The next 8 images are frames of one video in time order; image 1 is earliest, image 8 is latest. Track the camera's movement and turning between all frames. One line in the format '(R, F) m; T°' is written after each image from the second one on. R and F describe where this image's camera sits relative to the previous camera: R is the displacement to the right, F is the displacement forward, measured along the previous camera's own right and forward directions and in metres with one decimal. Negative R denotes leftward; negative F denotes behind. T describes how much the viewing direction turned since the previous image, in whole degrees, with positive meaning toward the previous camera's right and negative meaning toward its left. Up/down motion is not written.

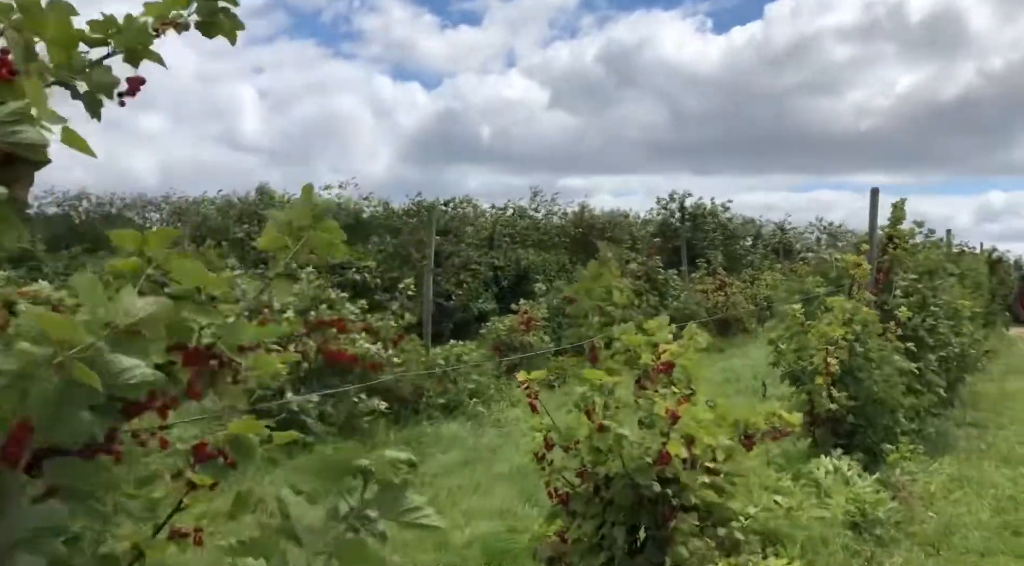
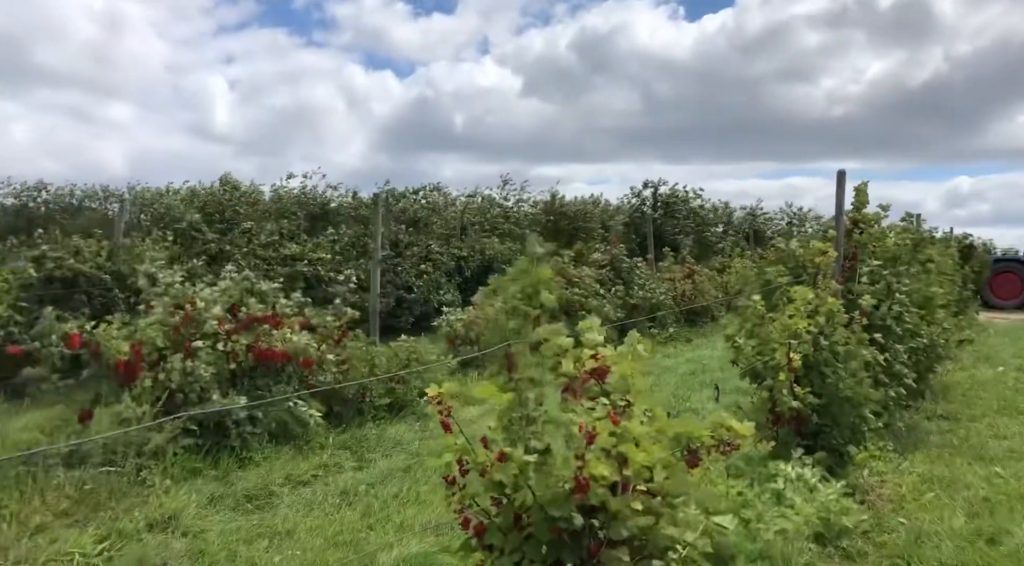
(+0.2, +0.4) m; +2°
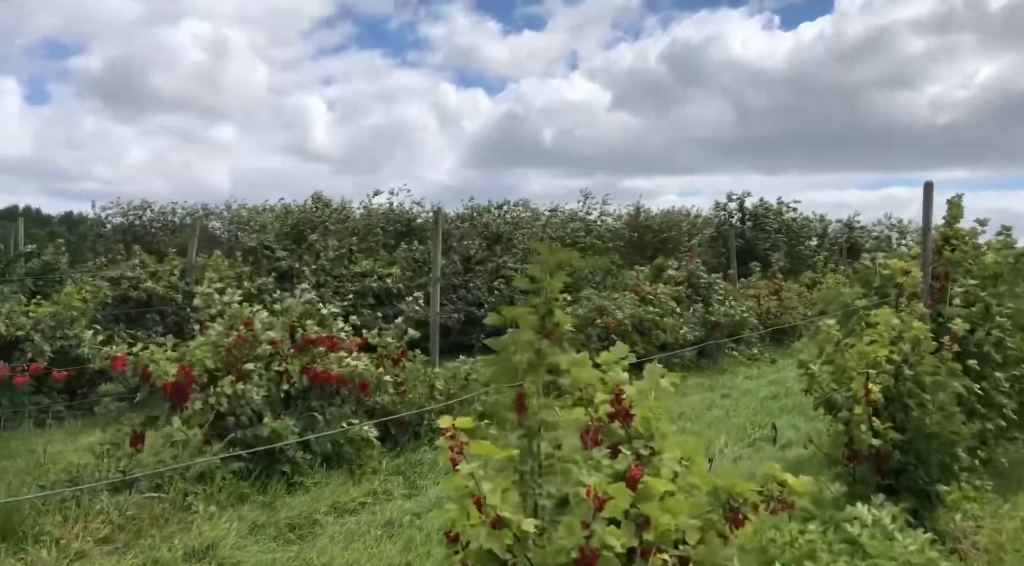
(+0.2, +0.3) m; -6°
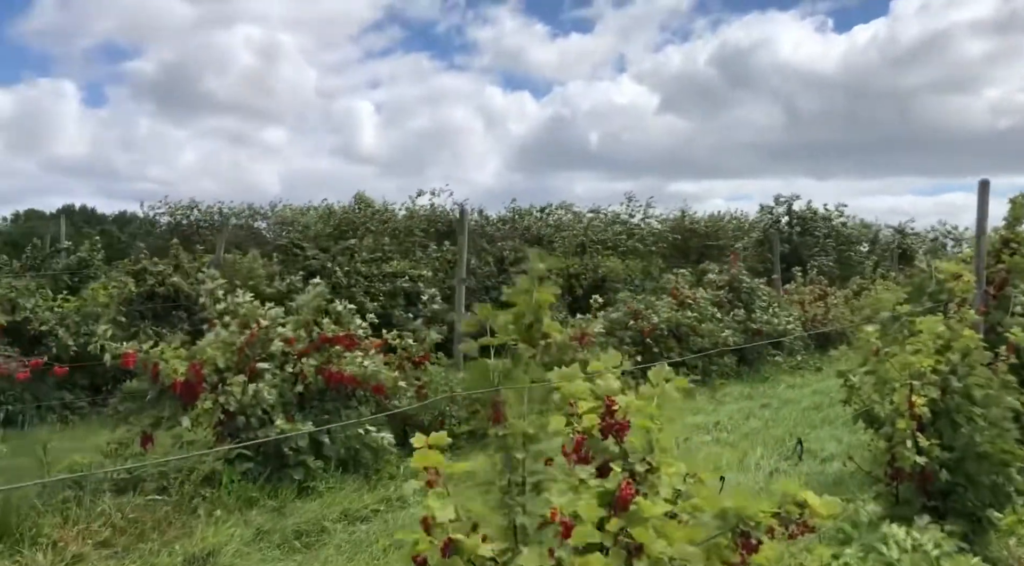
(+0.1, +0.3) m; -3°
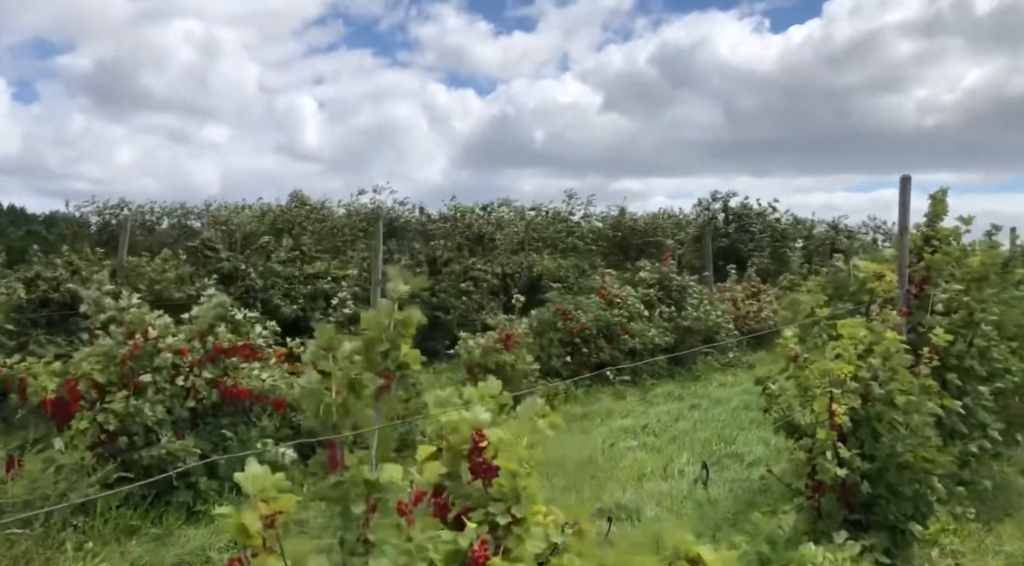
(+0.2, +0.3) m; +3°
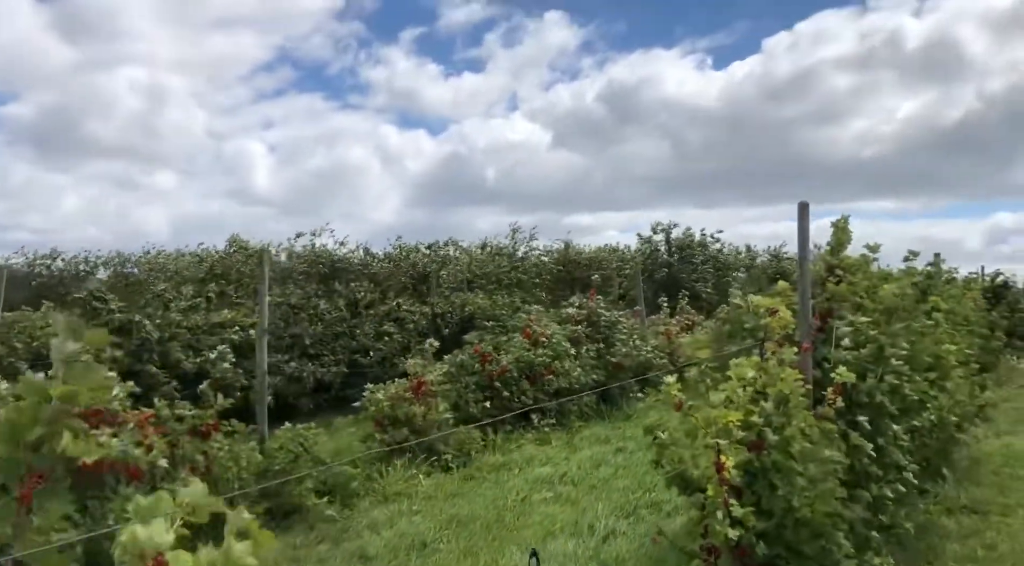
(+0.4, +0.4) m; +3°
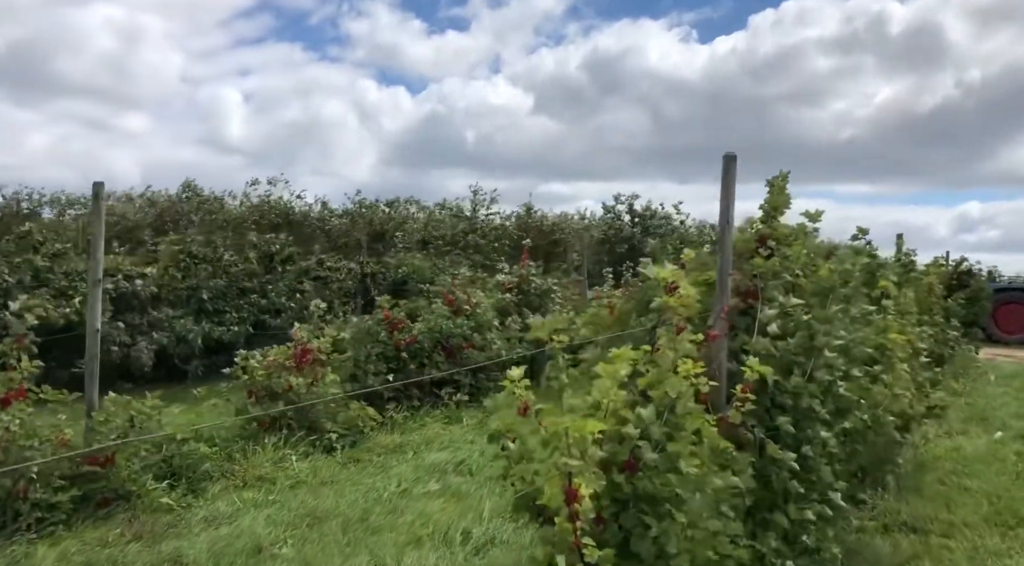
(+0.5, +0.9) m; +2°
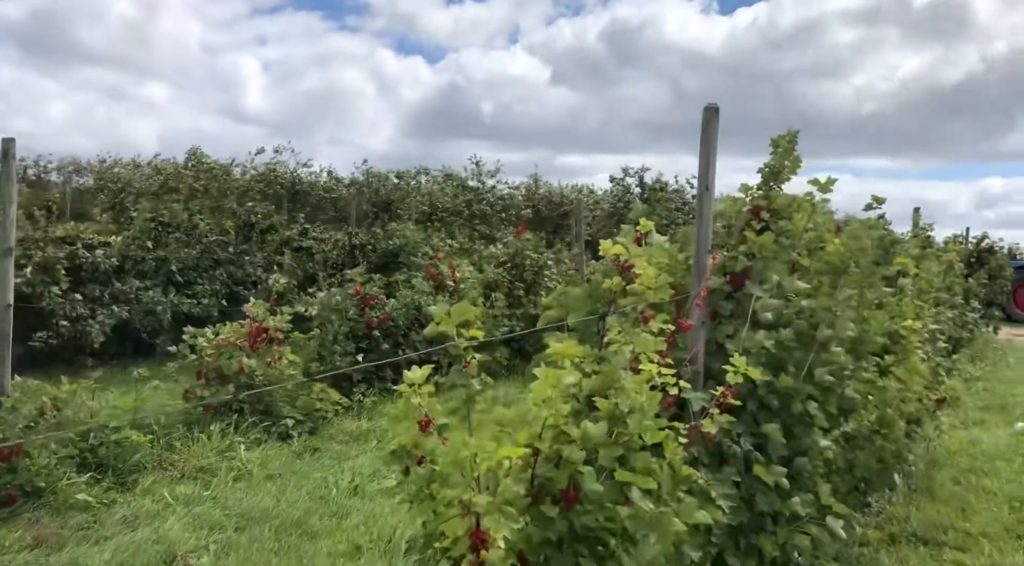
(+0.3, +0.6) m; -1°
